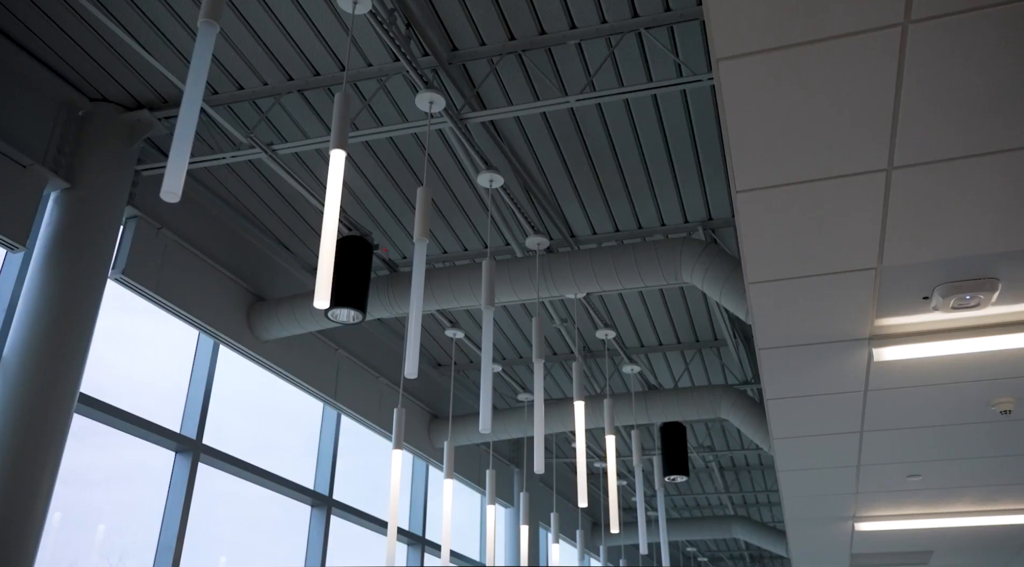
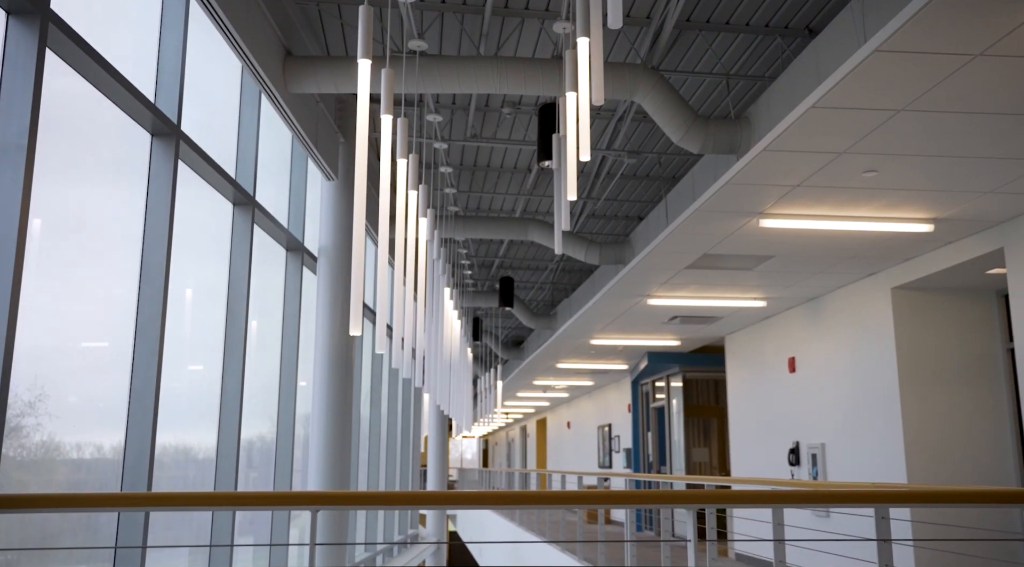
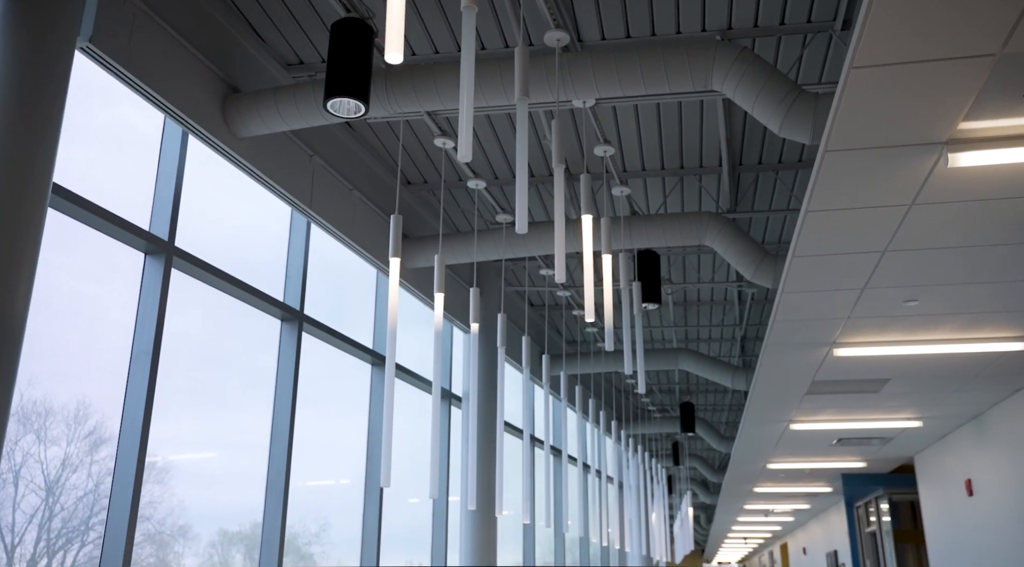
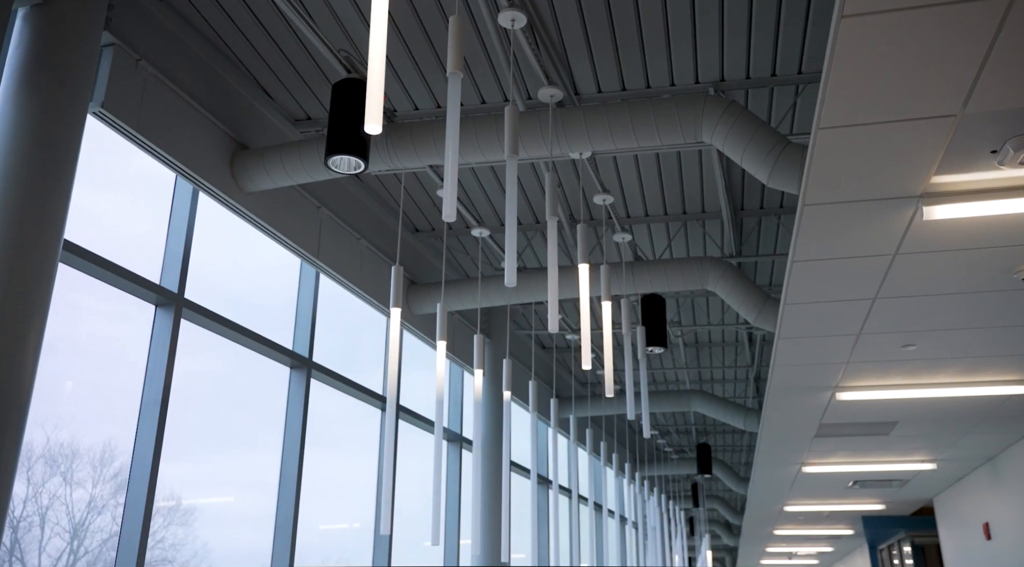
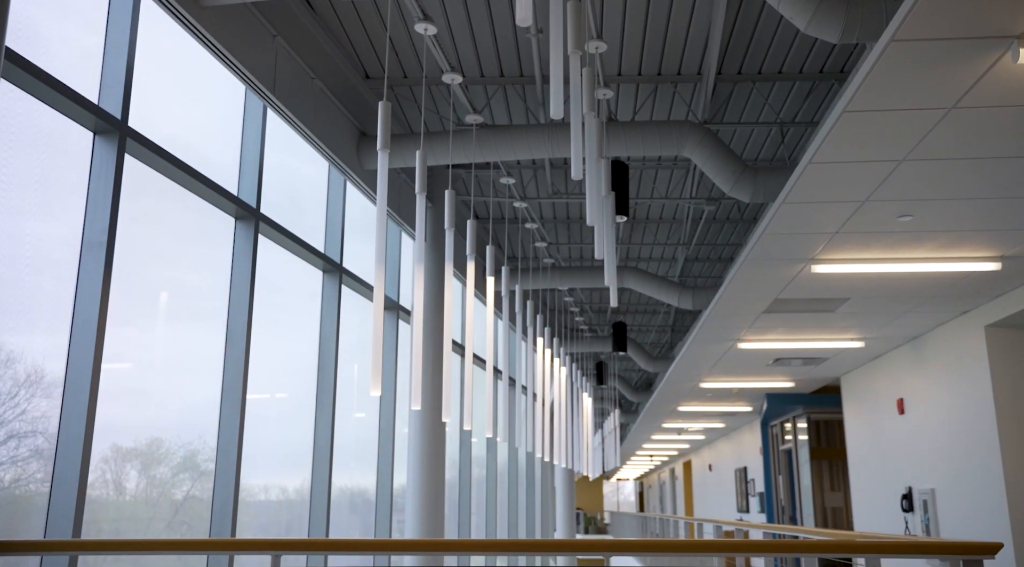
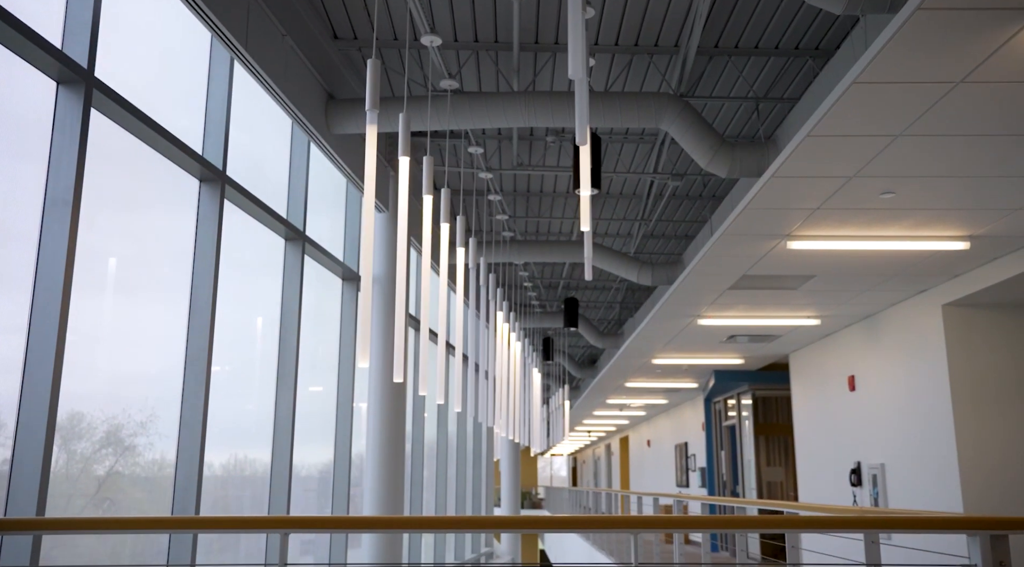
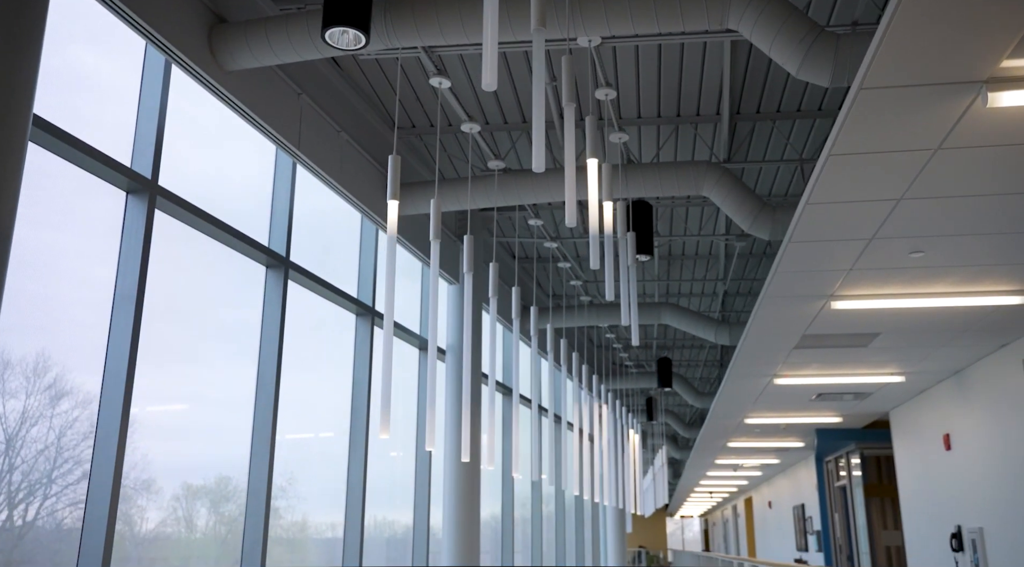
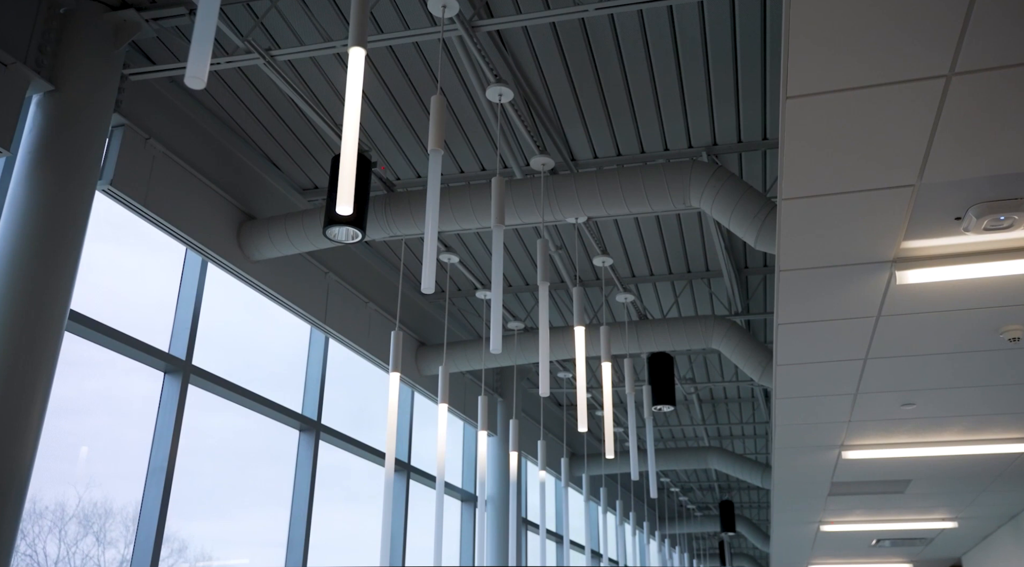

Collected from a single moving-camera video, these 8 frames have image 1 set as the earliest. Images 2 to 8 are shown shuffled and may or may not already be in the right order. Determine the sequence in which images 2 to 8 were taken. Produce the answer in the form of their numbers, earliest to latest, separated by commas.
8, 4, 3, 7, 5, 6, 2
